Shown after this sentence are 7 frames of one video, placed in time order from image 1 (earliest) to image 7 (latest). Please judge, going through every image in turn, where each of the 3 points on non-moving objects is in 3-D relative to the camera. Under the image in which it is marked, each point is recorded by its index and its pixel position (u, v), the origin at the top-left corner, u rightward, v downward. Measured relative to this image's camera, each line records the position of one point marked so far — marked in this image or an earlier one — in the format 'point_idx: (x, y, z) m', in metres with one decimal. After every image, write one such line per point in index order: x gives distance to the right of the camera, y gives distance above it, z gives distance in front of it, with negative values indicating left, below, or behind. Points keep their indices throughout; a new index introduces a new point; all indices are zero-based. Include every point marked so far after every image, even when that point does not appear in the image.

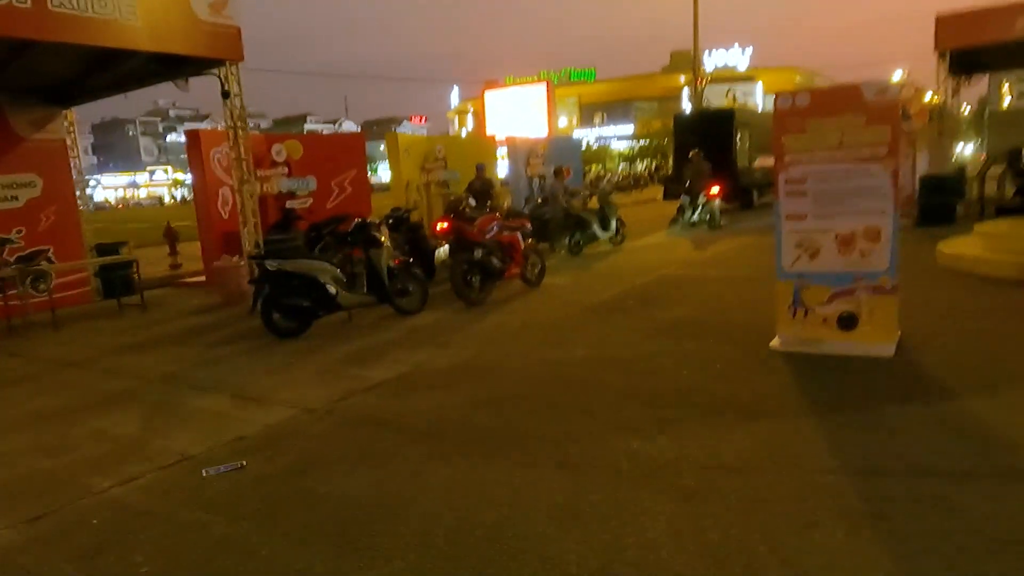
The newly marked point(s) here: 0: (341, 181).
0: (-4.5, +2.8, +18.2) m
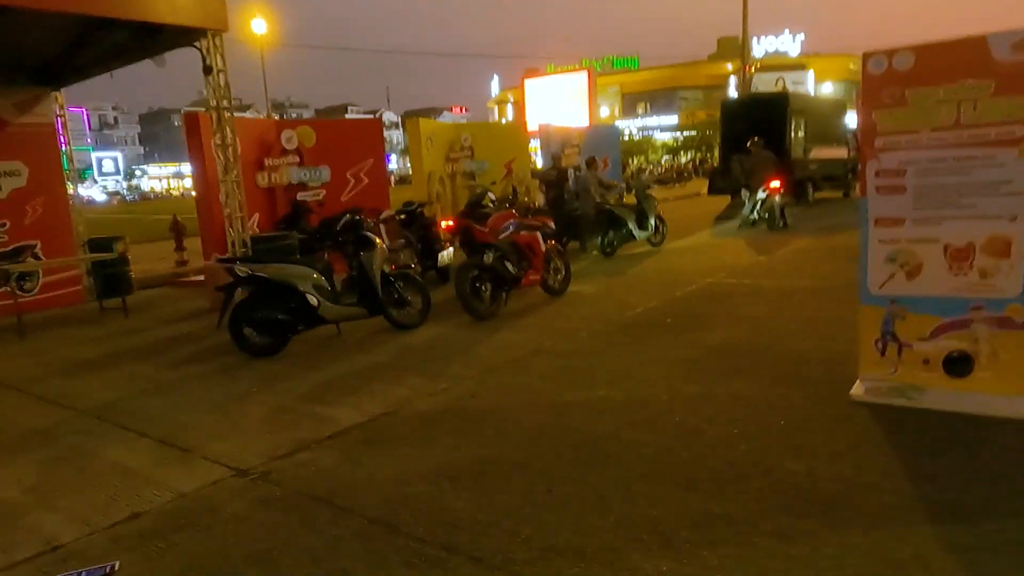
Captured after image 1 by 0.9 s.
0: (-3.8, +2.8, +17.0) m
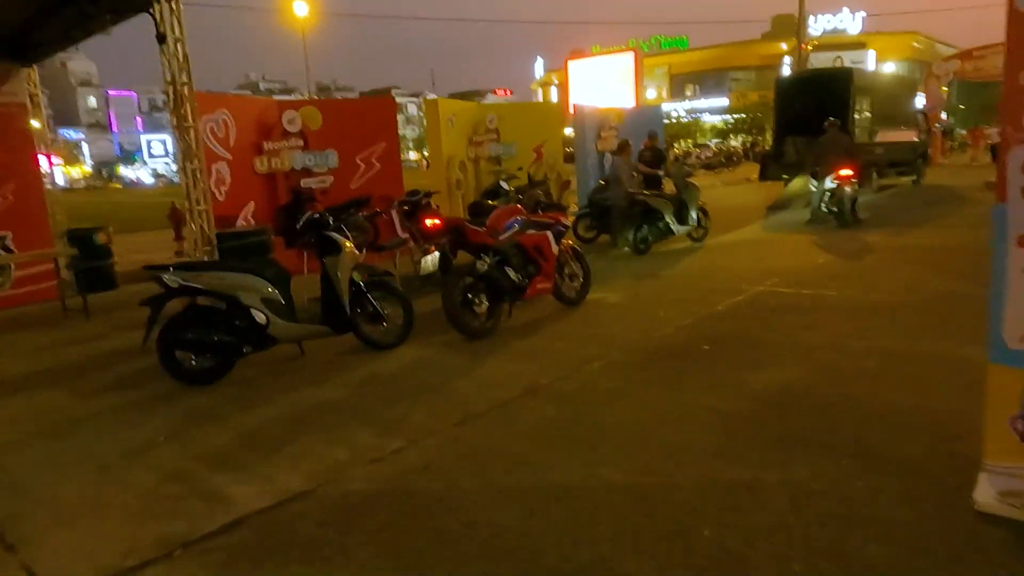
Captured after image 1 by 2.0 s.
0: (-3.2, +3.0, +15.5) m
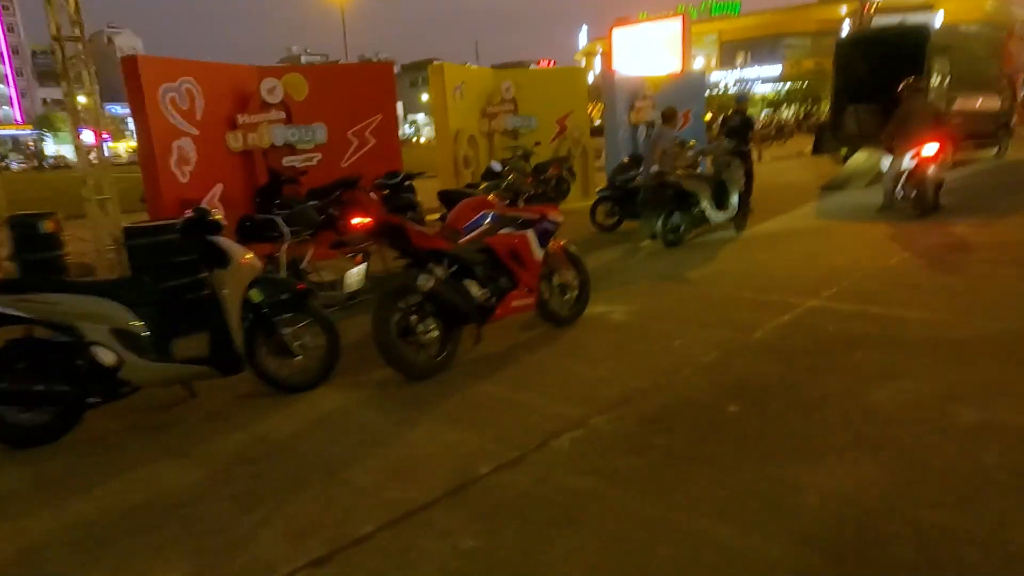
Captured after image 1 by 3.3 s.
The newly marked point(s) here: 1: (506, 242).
0: (-3.0, +3.1, +13.7) m
1: (-0.1, +0.4, +5.8) m
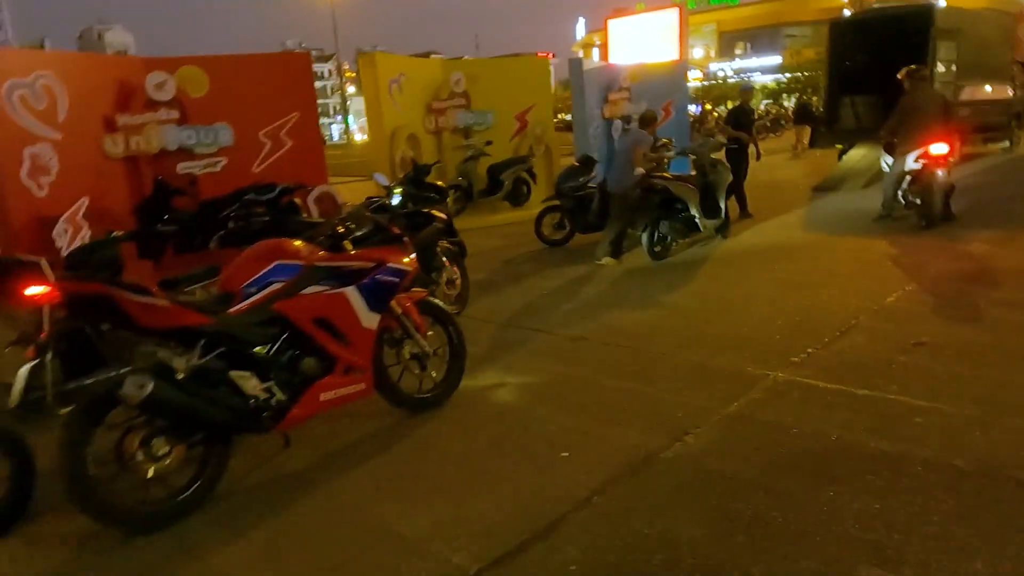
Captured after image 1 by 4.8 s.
0: (-4.1, +2.7, +11.8) m
1: (-1.1, -0.1, +3.9) m
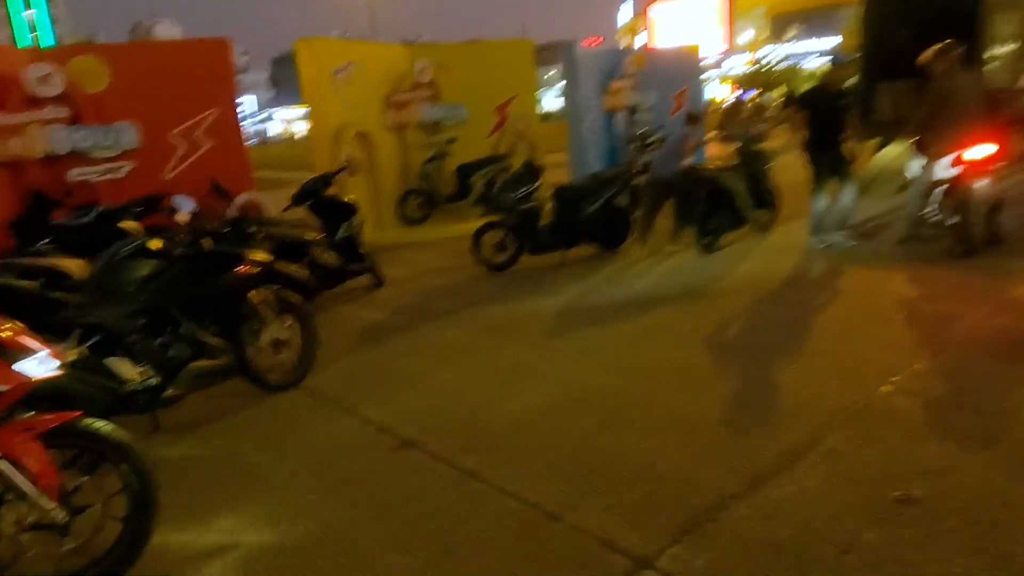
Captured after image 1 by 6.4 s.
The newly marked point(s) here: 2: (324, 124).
0: (-4.8, +2.3, +10.2) m
1: (-2.4, -0.6, +2.2) m
2: (-3.1, +2.7, +11.4) m
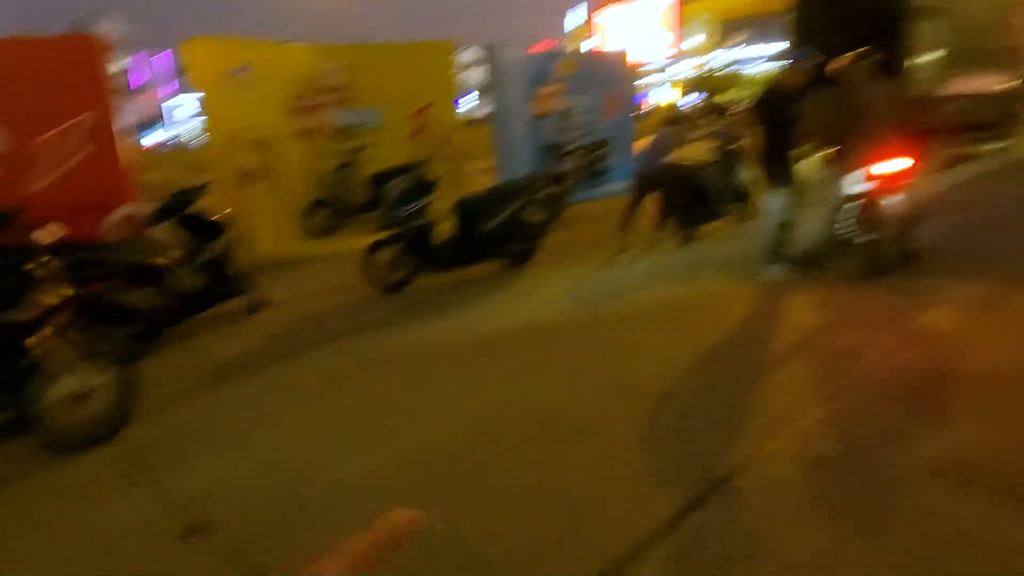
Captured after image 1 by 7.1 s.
0: (-6.1, +2.0, +9.2) m
1: (-3.2, -0.9, +1.3) m
2: (-4.4, +2.4, +10.5) m
